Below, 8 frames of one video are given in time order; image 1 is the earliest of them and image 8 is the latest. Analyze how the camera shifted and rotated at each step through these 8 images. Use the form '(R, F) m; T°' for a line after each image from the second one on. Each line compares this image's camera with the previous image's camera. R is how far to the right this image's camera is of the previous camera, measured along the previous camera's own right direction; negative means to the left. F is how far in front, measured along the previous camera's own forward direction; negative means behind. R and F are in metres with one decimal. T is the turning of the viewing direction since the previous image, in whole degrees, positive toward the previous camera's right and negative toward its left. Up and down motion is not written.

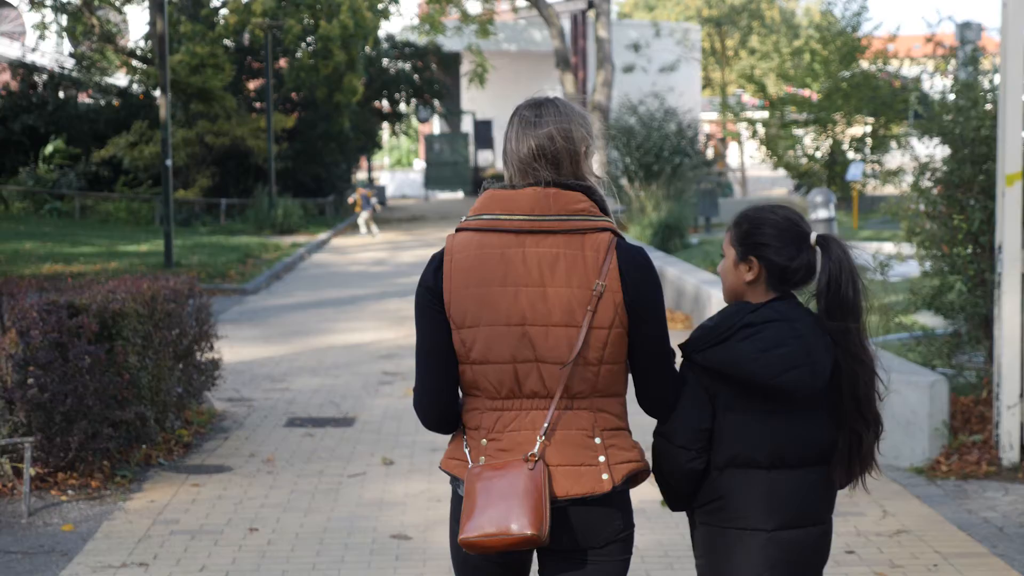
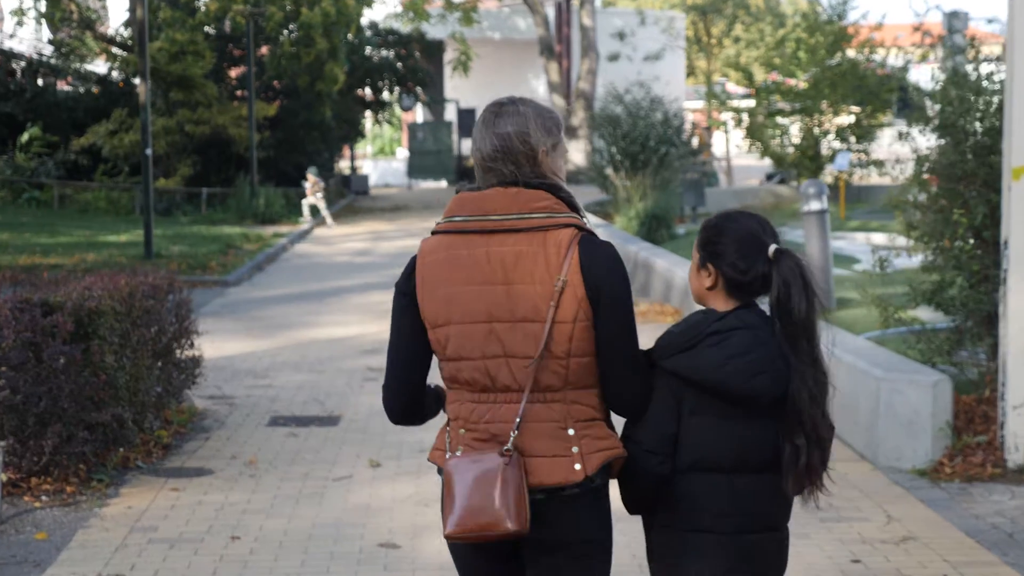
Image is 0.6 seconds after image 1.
(0.0, +0.2) m; +1°
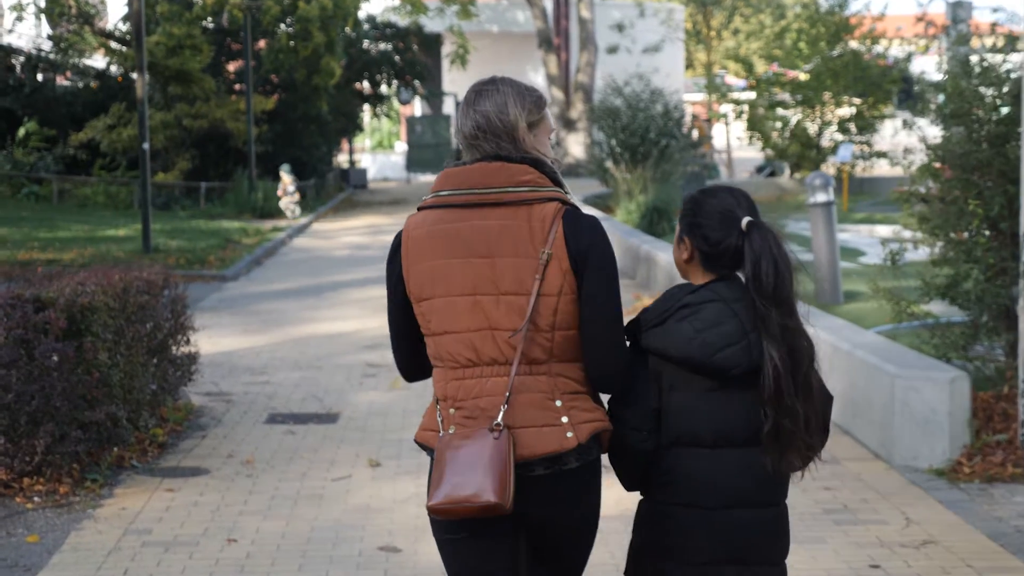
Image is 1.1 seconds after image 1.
(0.0, +0.2) m; 0°
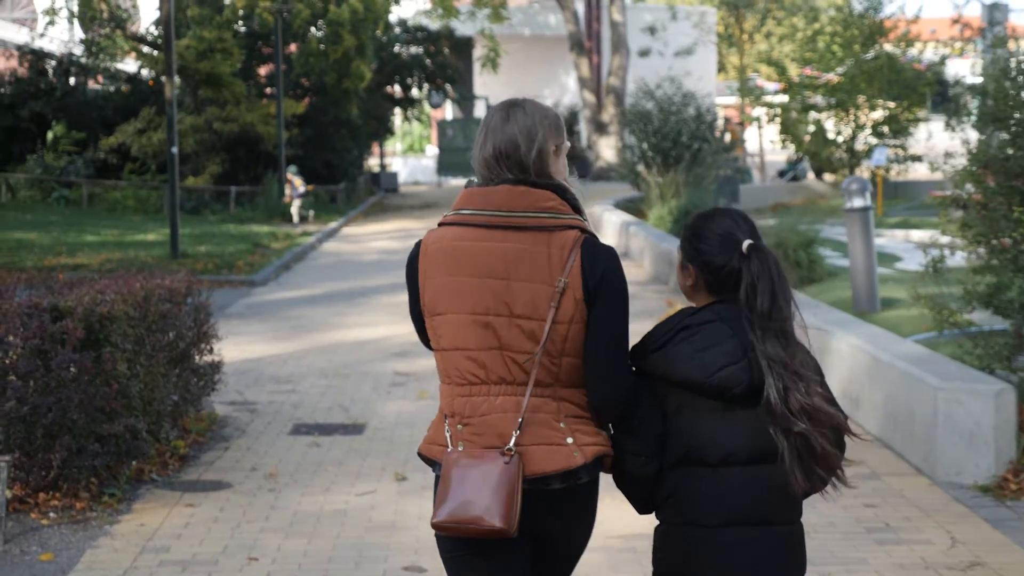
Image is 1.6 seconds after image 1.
(0.0, +0.2) m; -1°
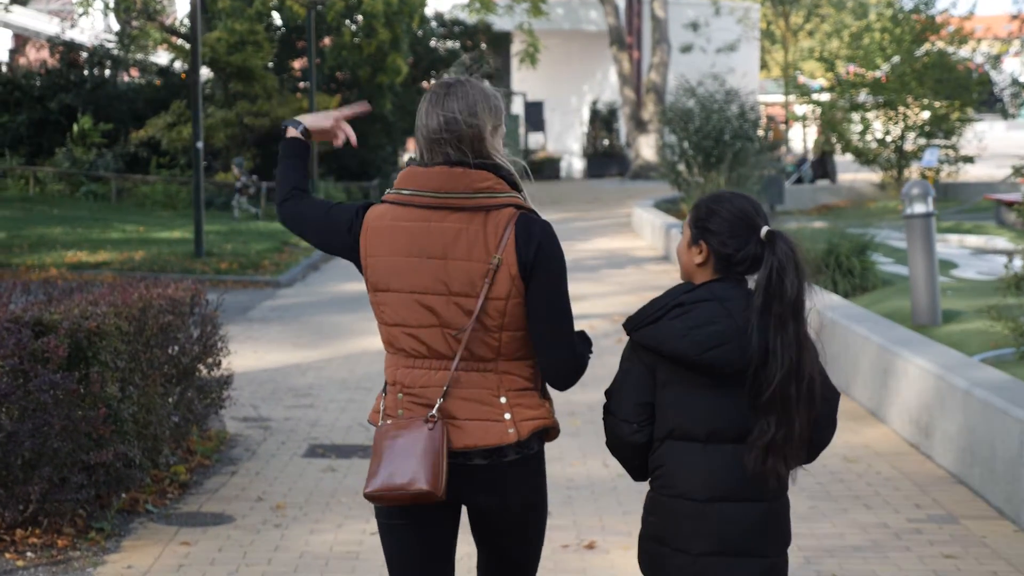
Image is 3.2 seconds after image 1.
(0.0, +0.7) m; -1°
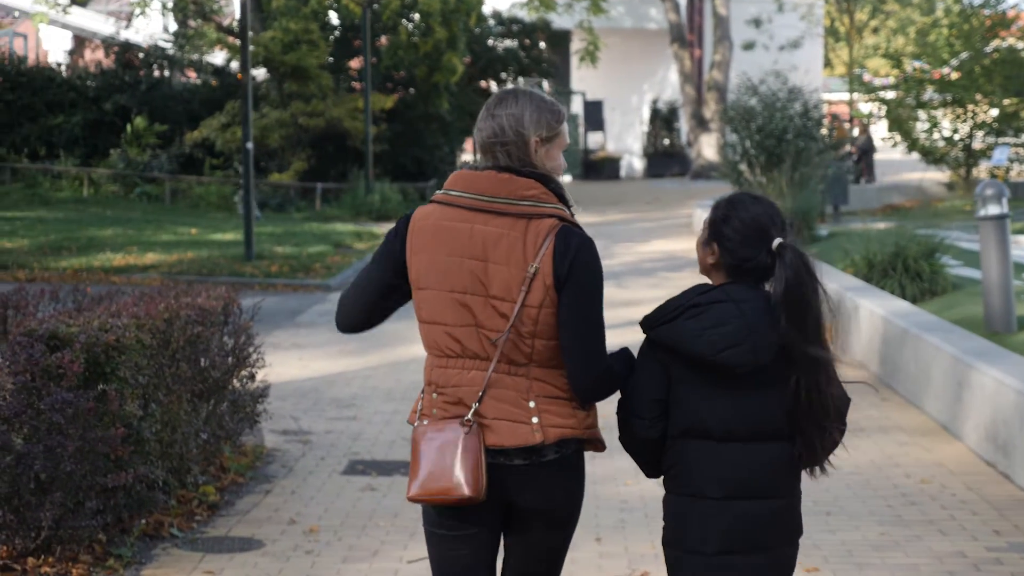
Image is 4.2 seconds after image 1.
(0.0, +0.4) m; -2°
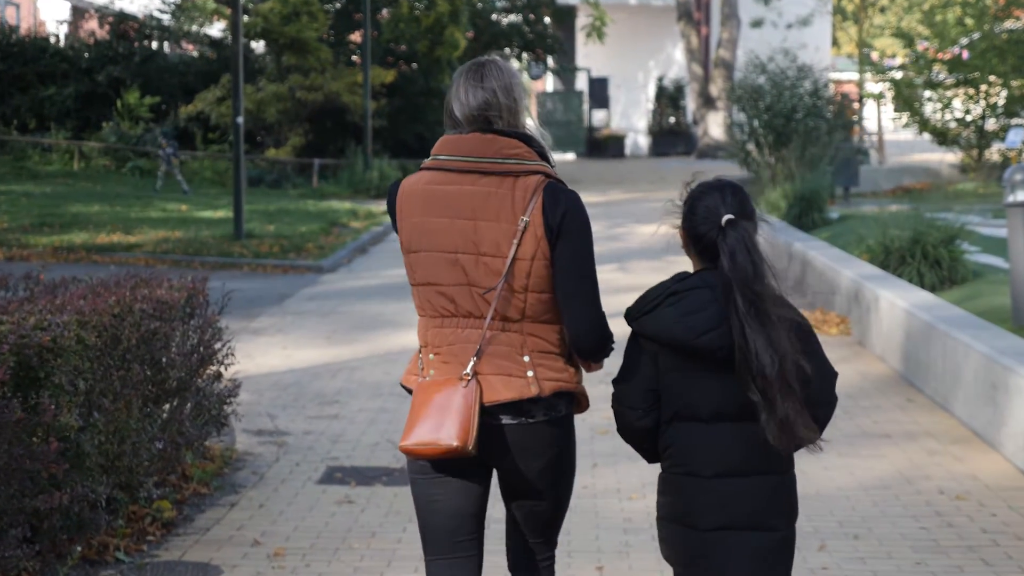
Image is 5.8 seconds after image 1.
(0.0, +0.7) m; 0°
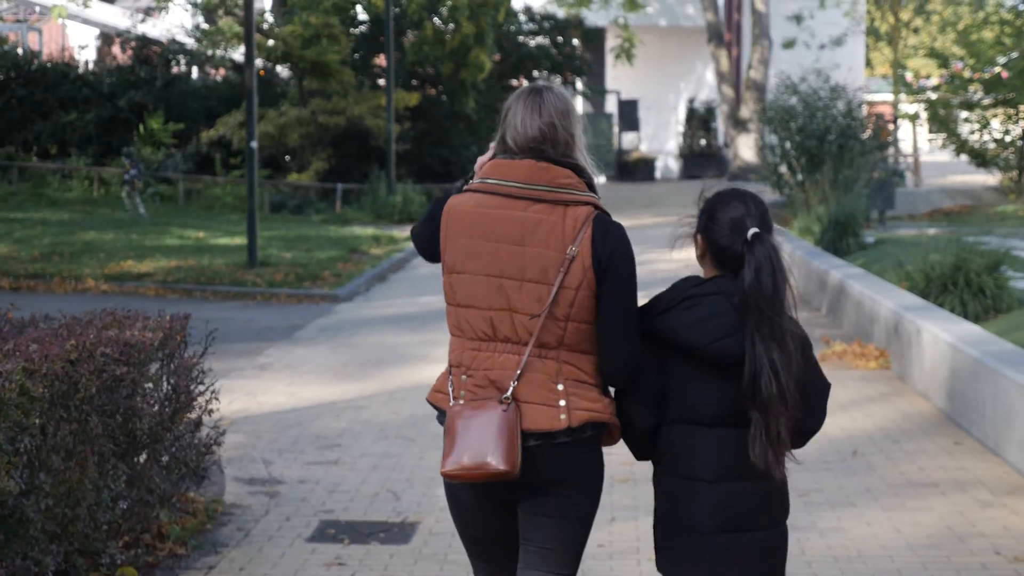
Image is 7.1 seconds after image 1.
(+0.1, +0.6) m; -1°
